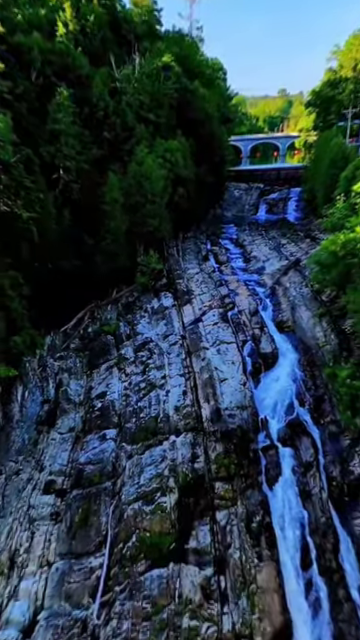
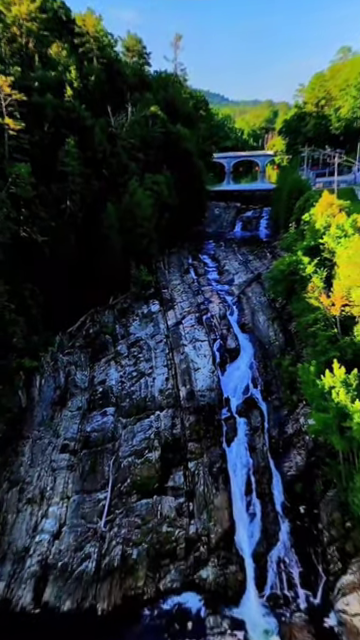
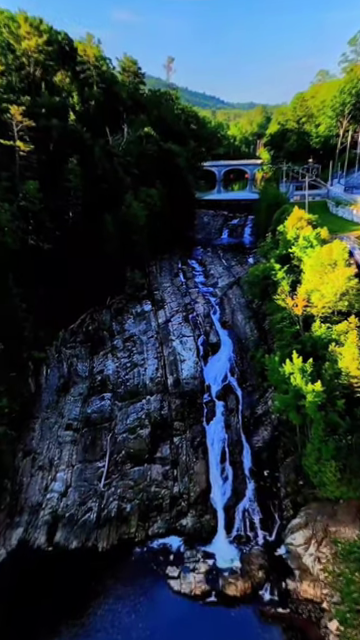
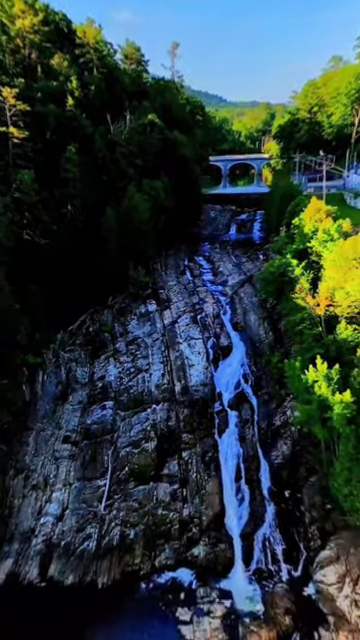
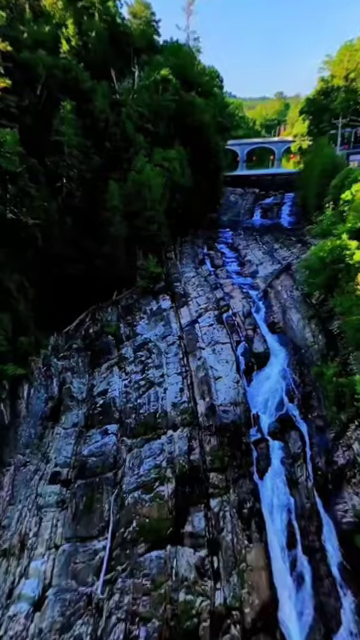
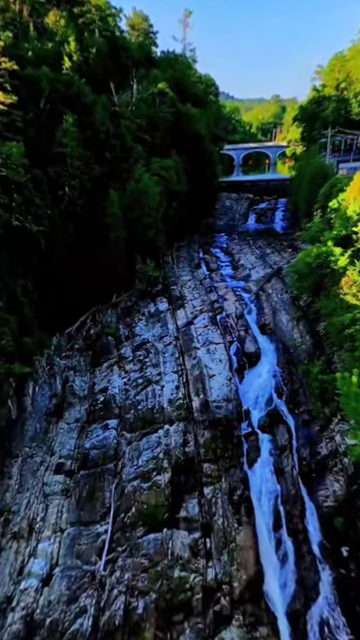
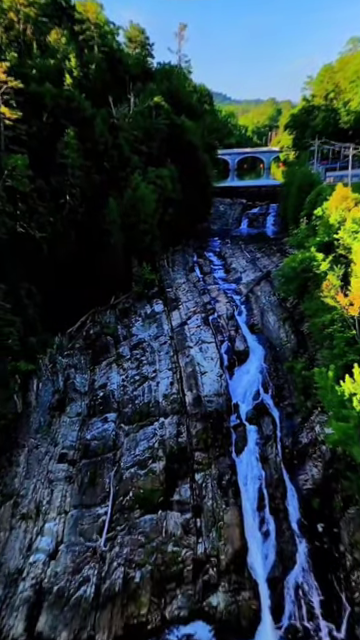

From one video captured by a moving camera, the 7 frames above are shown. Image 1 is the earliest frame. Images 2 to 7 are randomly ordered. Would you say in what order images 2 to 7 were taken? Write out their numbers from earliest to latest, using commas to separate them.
5, 6, 7, 2, 4, 3
